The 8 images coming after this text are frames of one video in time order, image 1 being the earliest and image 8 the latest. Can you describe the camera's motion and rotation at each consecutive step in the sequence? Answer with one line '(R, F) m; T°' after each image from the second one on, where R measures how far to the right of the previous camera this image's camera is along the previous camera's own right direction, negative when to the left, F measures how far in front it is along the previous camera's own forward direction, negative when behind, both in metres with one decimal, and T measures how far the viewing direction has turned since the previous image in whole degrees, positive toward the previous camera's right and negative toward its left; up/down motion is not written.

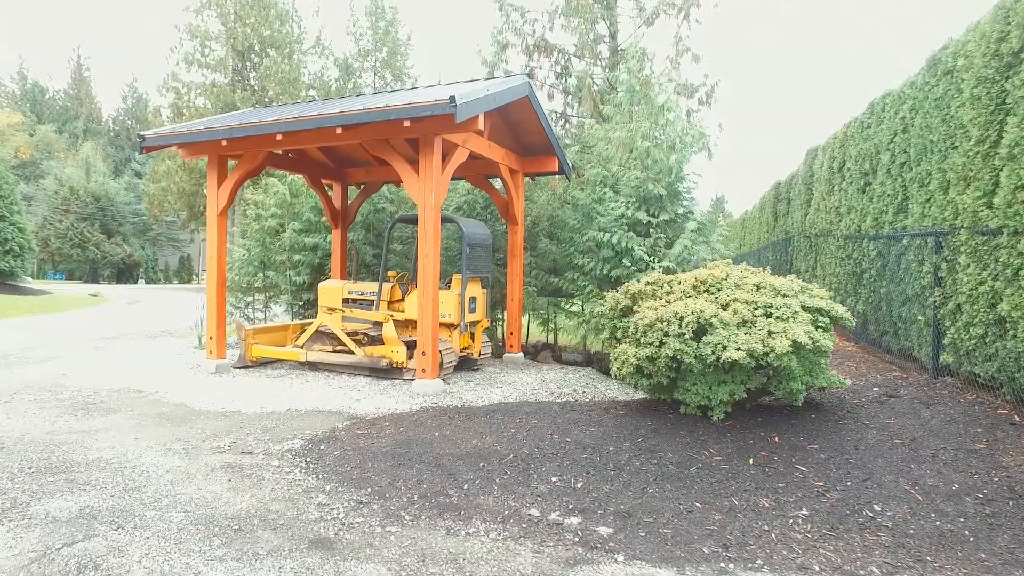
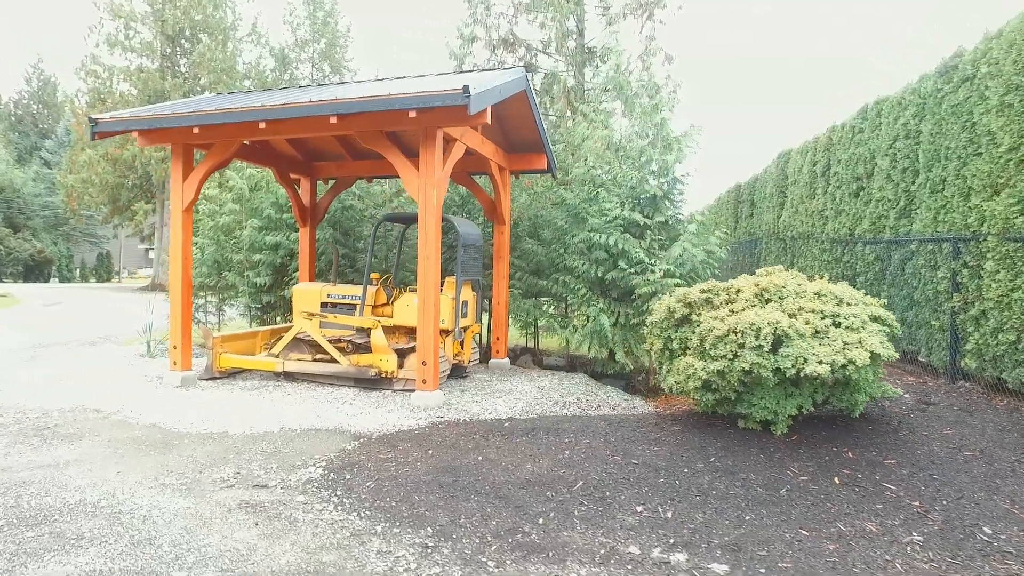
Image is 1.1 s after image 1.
(-0.7, +0.4) m; +6°
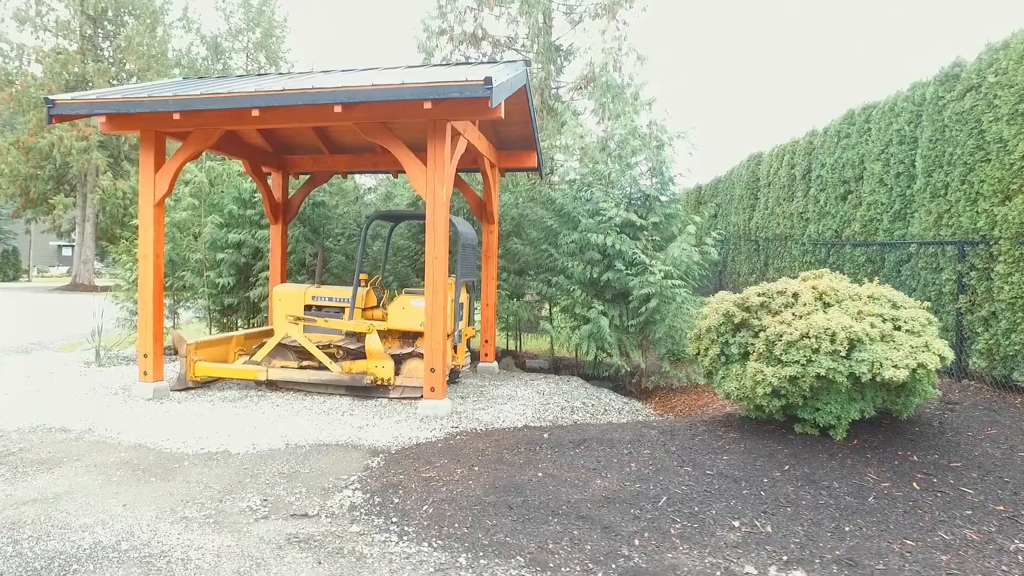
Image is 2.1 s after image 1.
(-0.7, +0.3) m; +6°
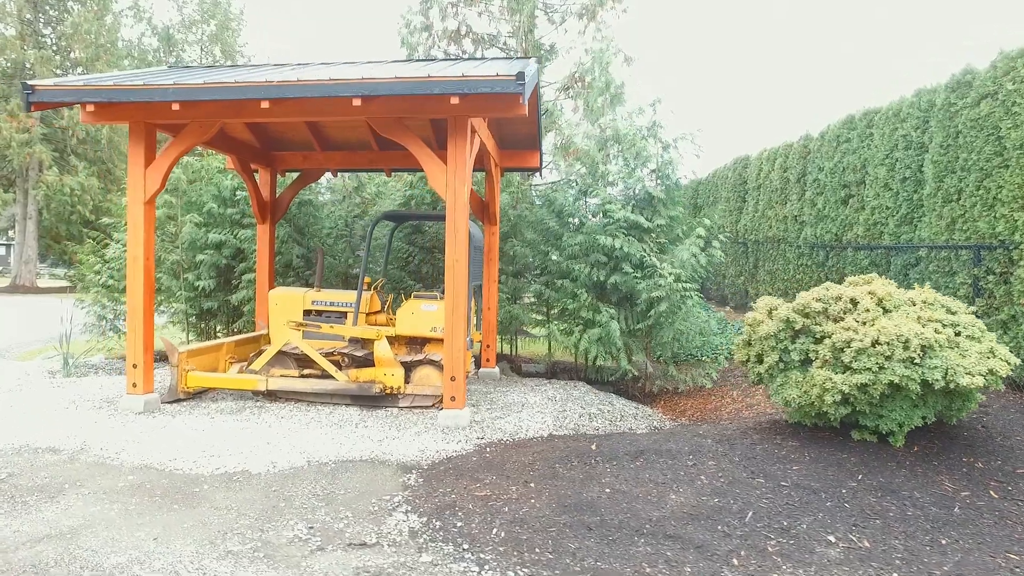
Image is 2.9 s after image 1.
(-0.6, +0.2) m; +4°
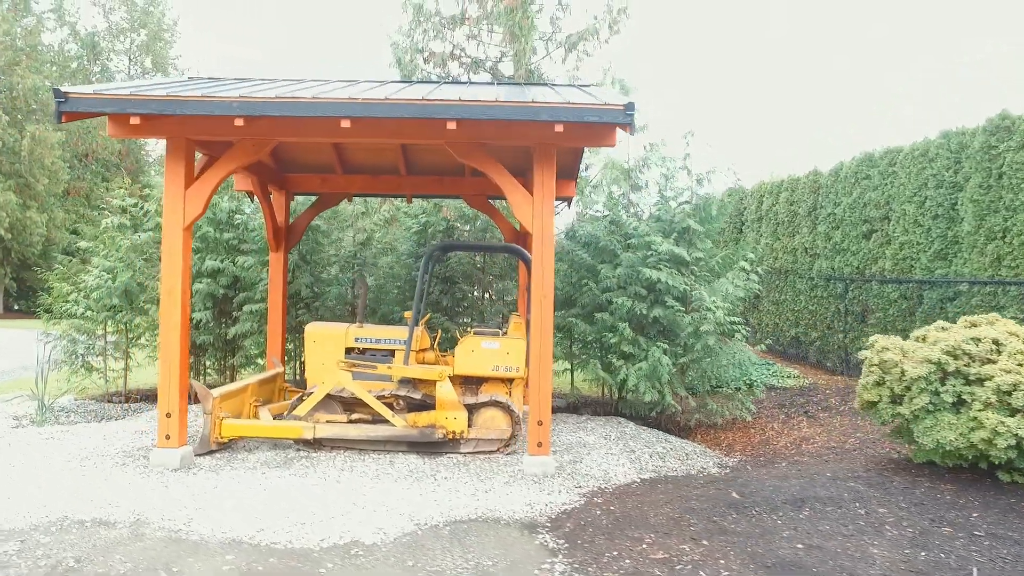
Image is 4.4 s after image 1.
(-1.3, +0.4) m; +7°
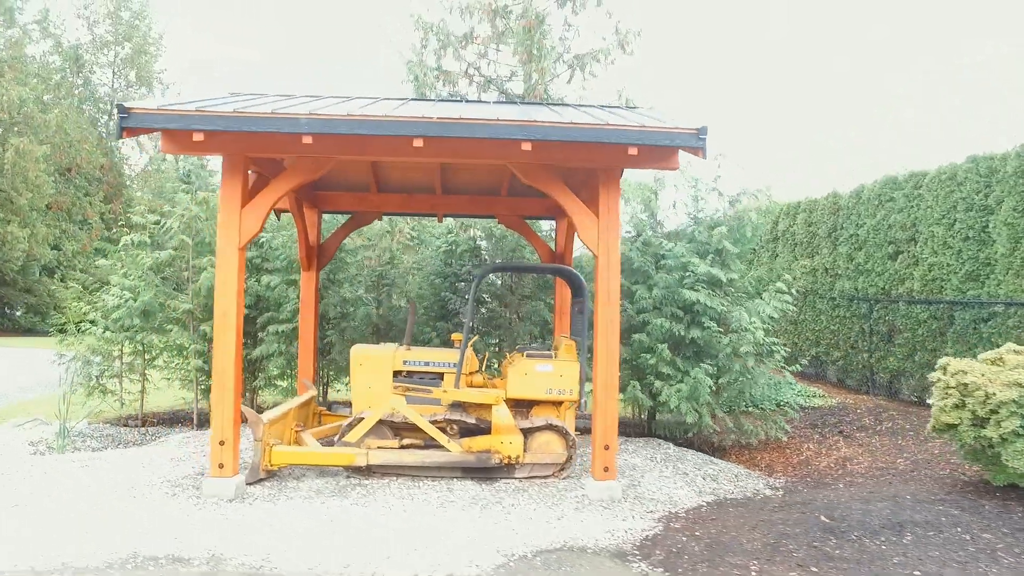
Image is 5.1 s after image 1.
(-0.7, +0.1) m; +2°
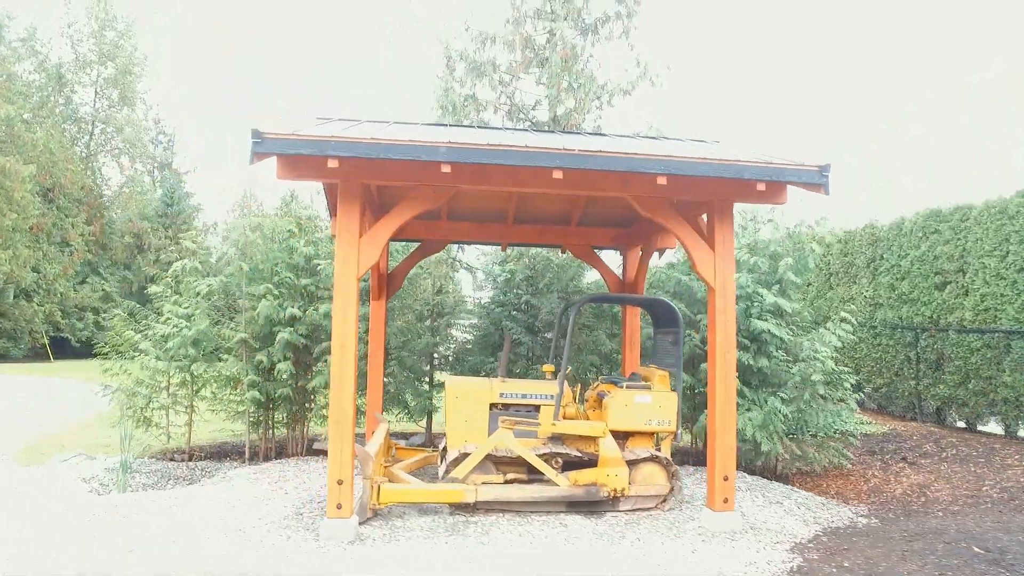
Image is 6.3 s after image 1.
(-1.2, +0.1) m; +3°
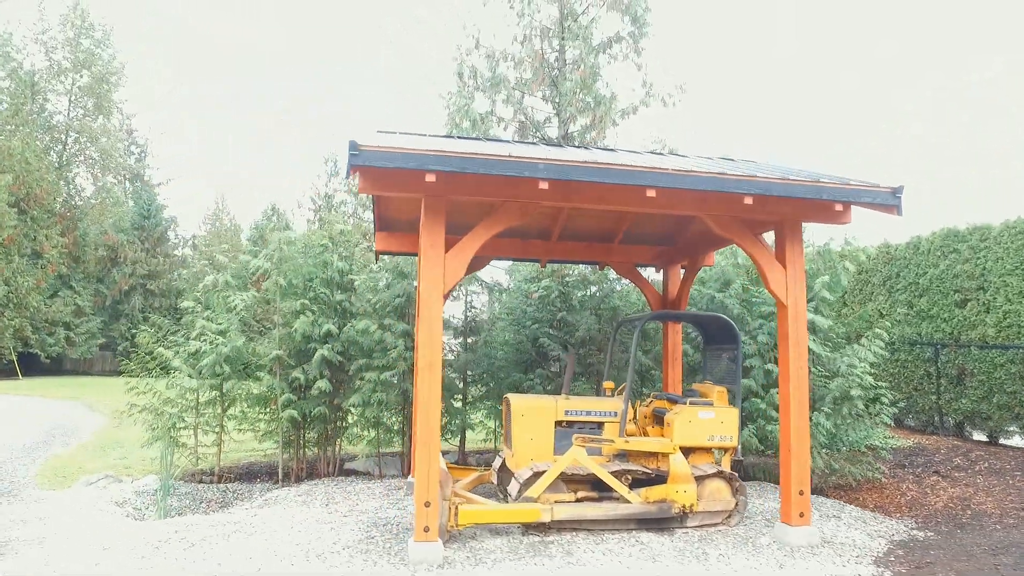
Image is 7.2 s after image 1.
(-0.9, +0.1) m; +3°
